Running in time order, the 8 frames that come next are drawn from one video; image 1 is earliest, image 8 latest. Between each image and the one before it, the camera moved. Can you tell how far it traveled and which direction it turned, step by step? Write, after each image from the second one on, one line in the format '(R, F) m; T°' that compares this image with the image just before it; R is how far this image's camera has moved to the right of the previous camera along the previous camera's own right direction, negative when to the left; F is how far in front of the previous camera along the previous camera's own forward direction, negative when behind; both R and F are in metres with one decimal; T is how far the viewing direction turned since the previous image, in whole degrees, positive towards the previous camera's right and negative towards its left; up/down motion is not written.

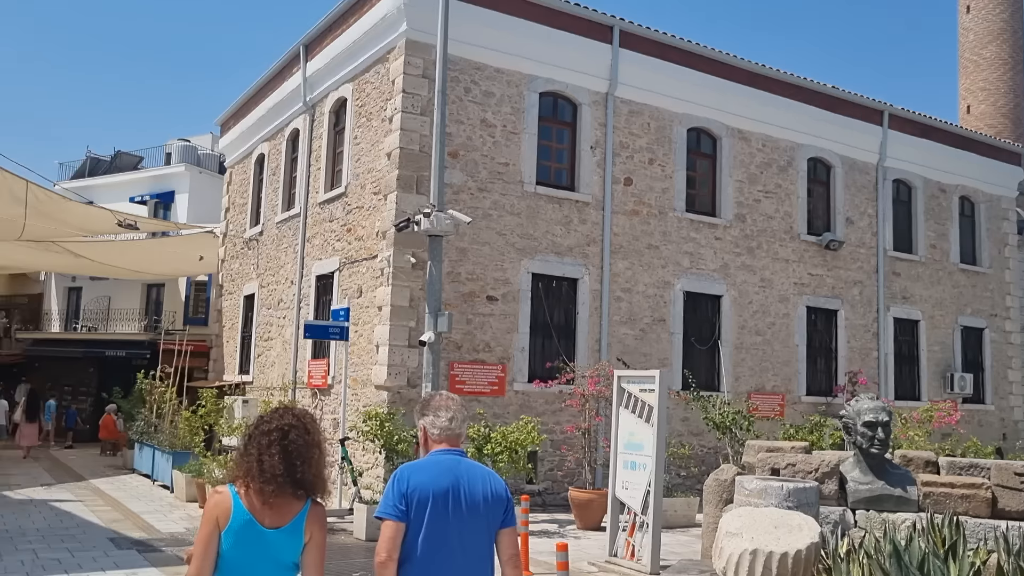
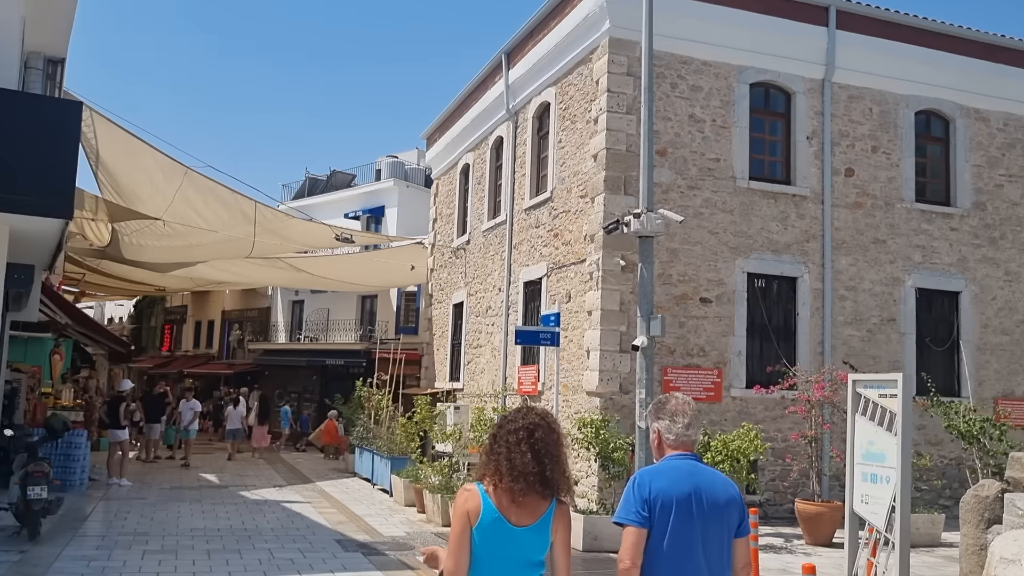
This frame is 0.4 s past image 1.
(-0.2, +0.2) m; -12°
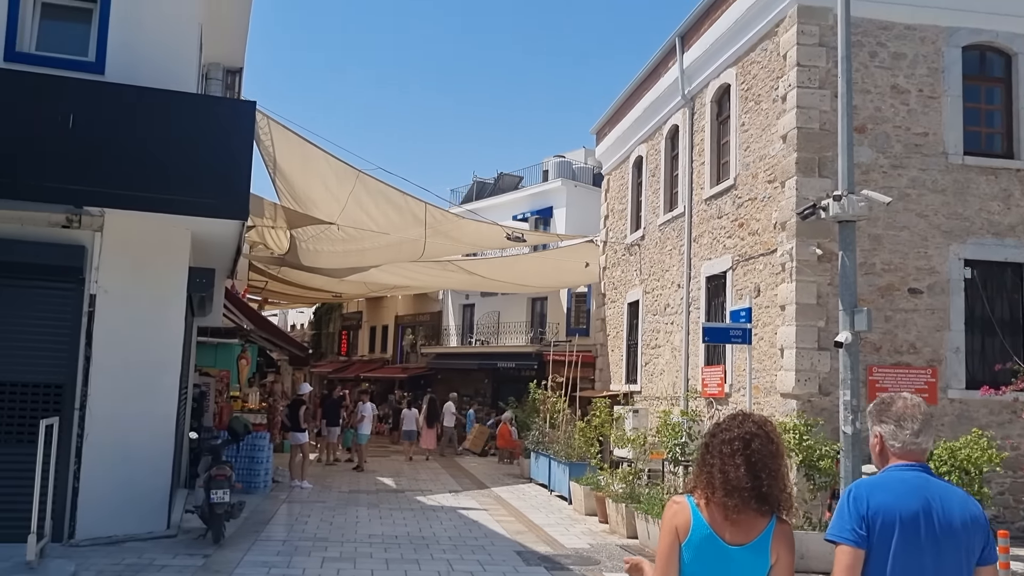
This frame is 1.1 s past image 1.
(-0.2, +0.6) m; -10°
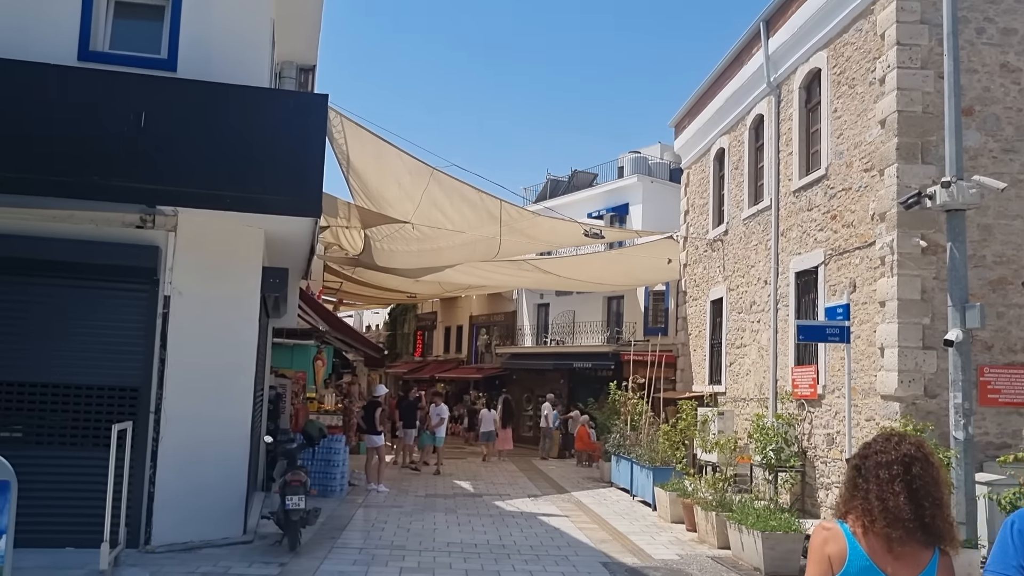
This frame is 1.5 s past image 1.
(-0.1, +0.4) m; -4°
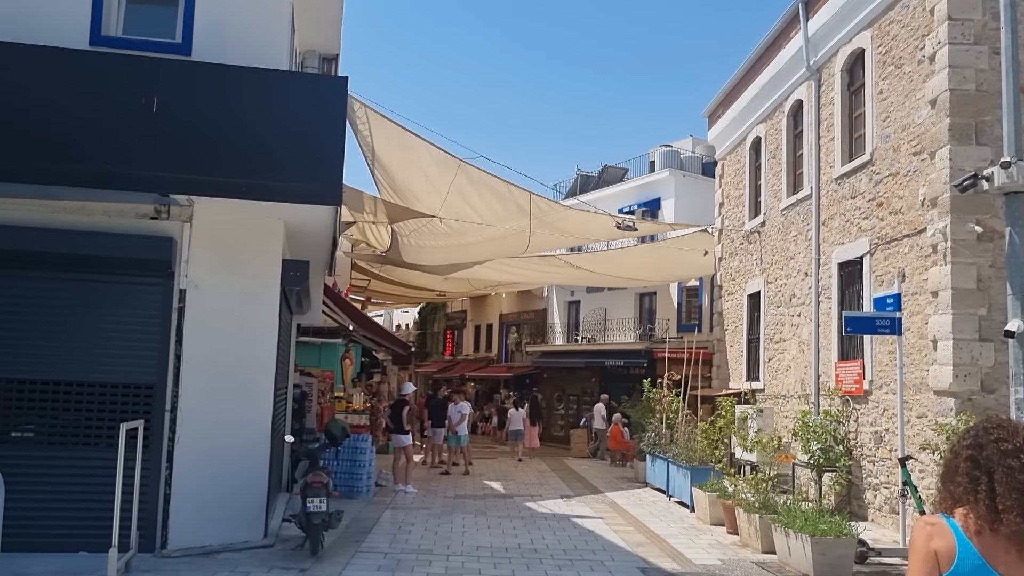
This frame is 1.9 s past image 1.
(0.0, +0.4) m; -2°
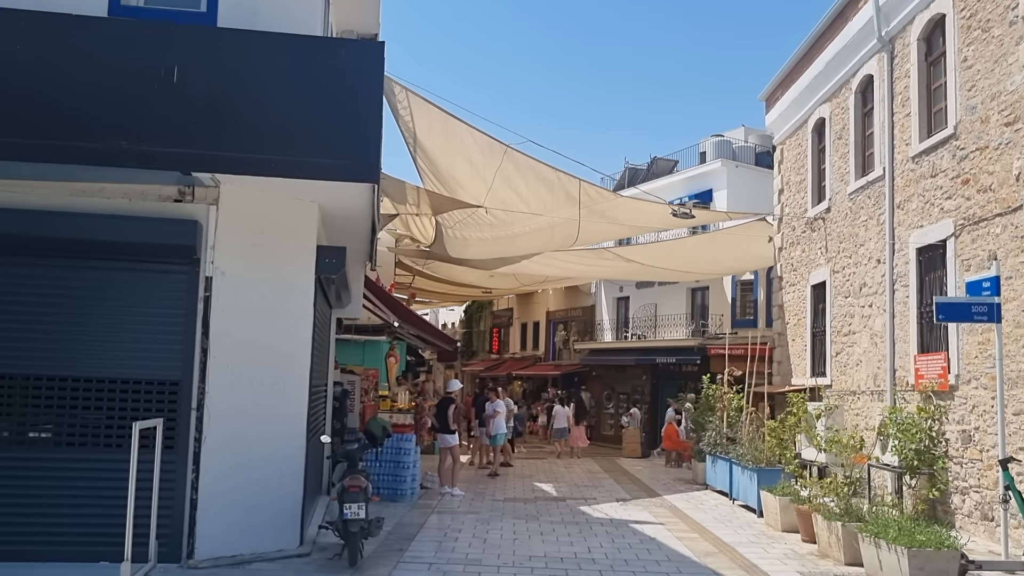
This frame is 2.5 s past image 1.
(-0.1, +0.7) m; -3°
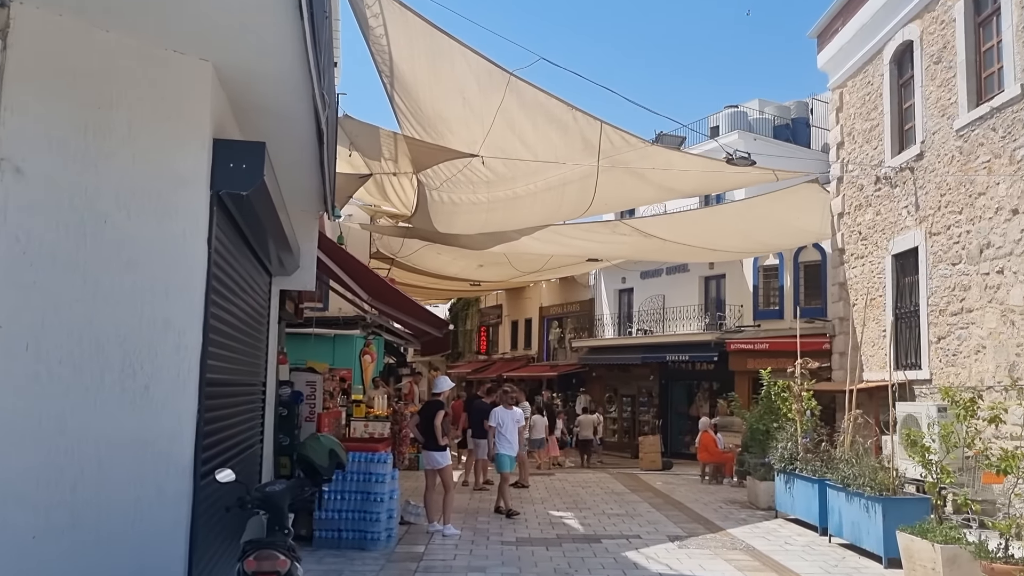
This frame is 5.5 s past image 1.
(-0.3, +3.2) m; +1°
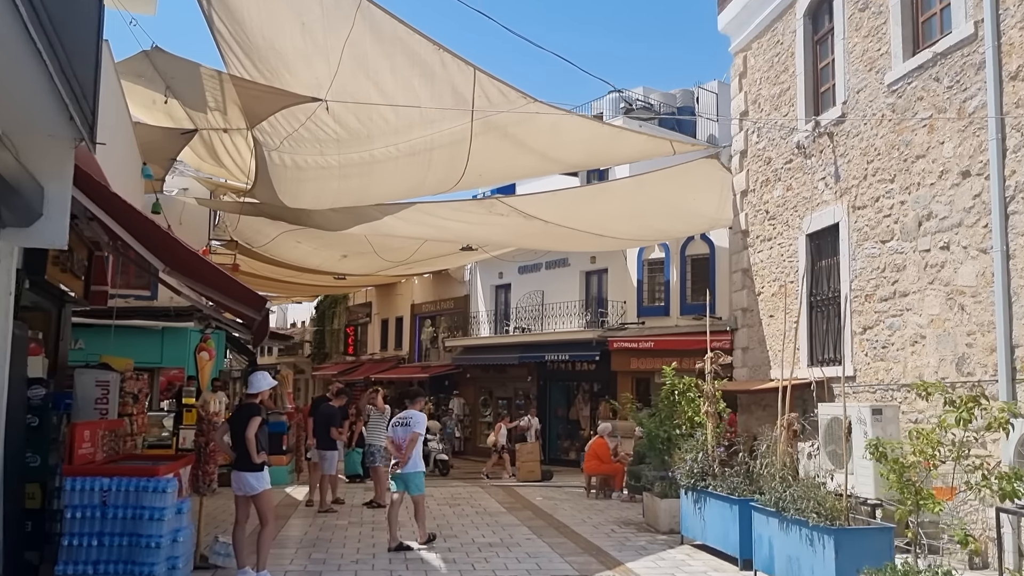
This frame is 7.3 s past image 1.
(+0.2, +2.0) m; +7°
